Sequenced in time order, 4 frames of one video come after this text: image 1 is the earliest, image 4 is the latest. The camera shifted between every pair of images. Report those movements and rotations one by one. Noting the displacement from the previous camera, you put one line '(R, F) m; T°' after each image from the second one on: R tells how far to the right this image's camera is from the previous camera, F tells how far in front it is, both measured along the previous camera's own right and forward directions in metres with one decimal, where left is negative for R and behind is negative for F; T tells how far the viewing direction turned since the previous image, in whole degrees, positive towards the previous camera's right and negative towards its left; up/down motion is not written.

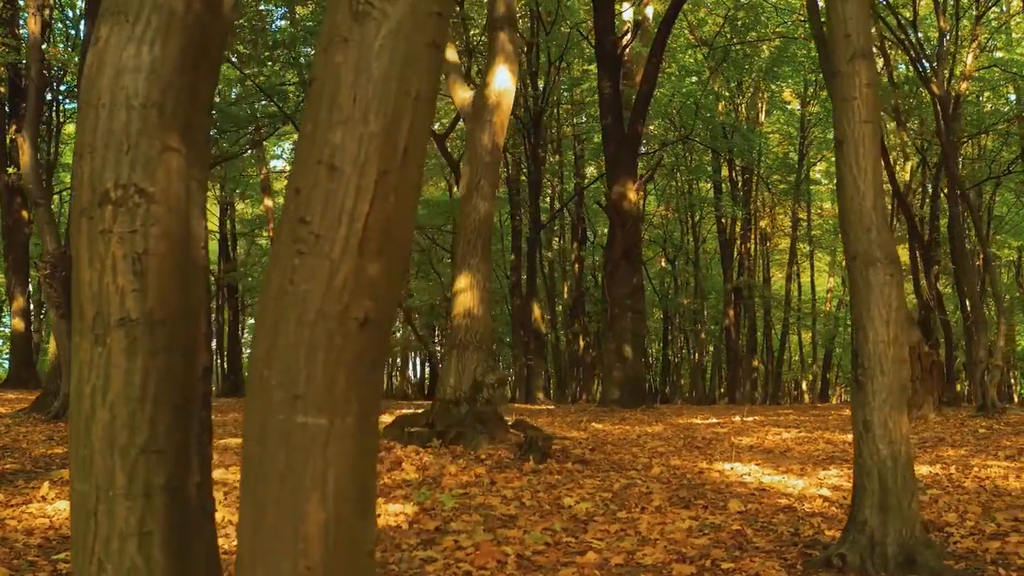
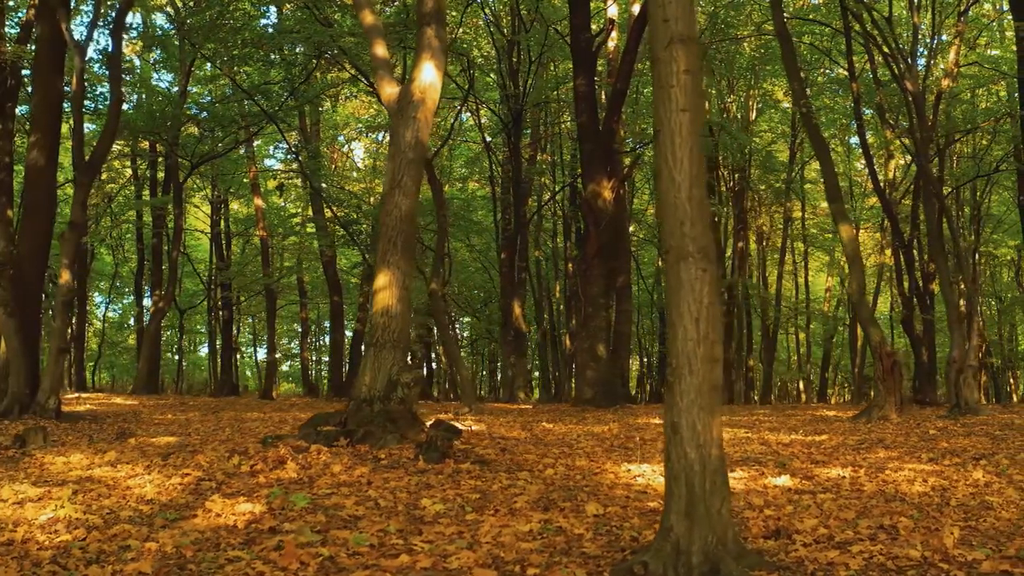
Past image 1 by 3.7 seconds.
(+1.0, +0.1) m; -1°
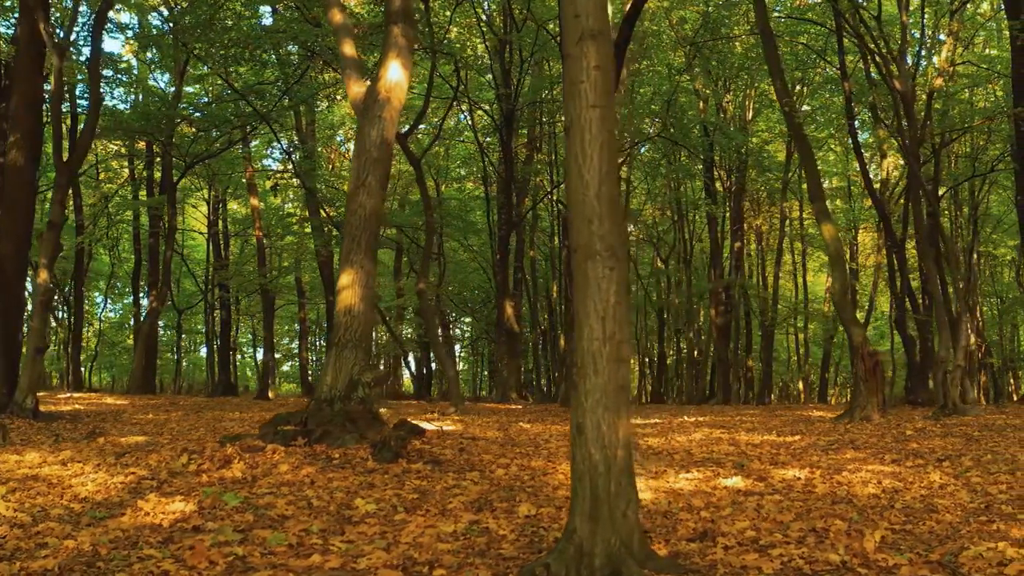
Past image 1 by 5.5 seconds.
(+0.5, 0.0) m; -1°
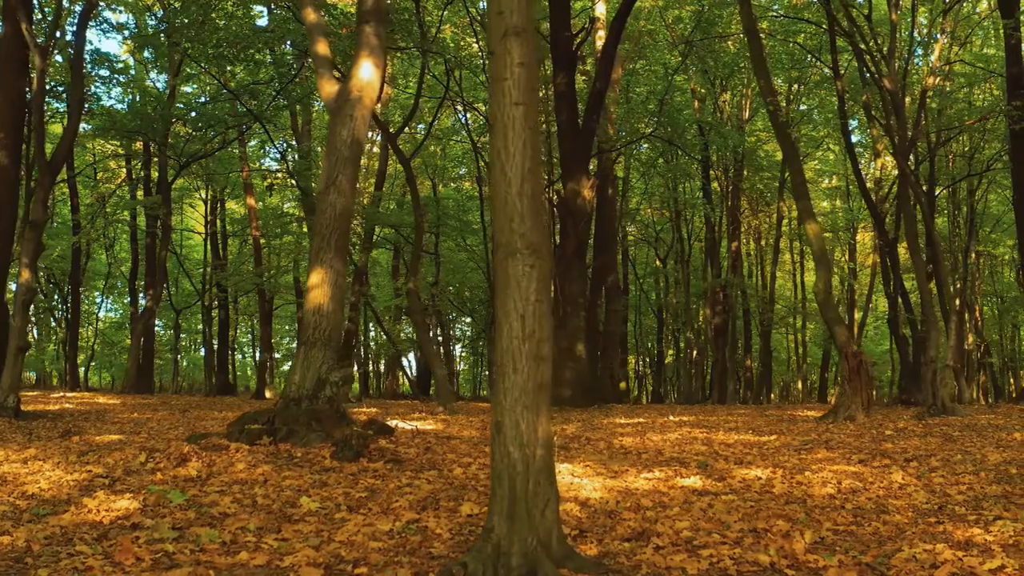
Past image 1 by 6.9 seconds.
(+0.4, 0.0) m; -1°
